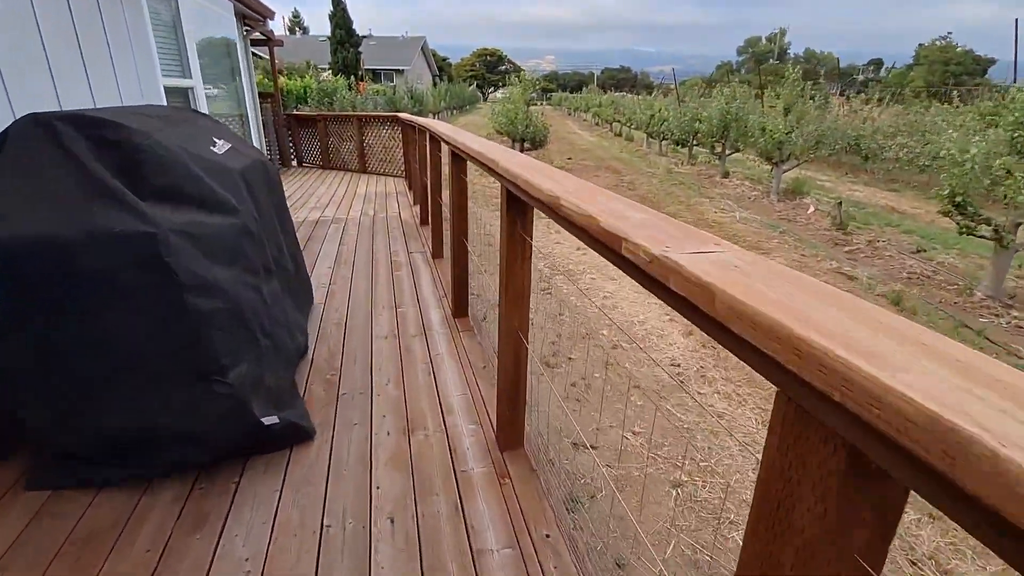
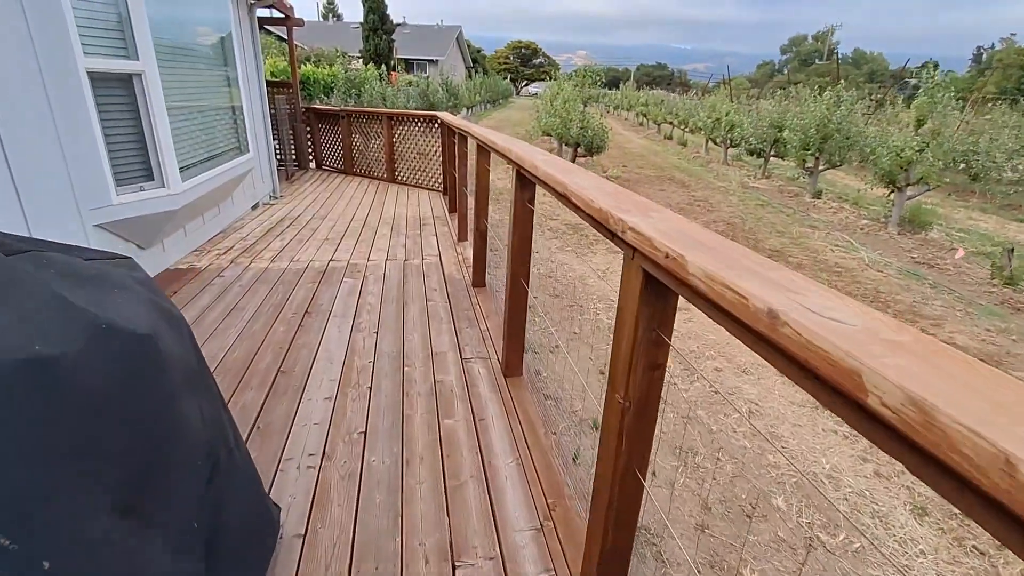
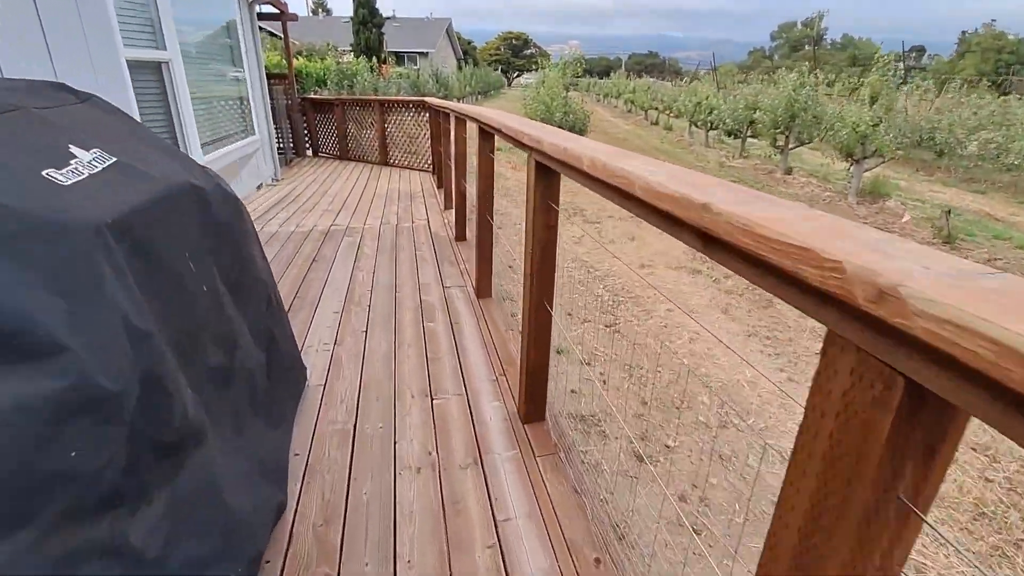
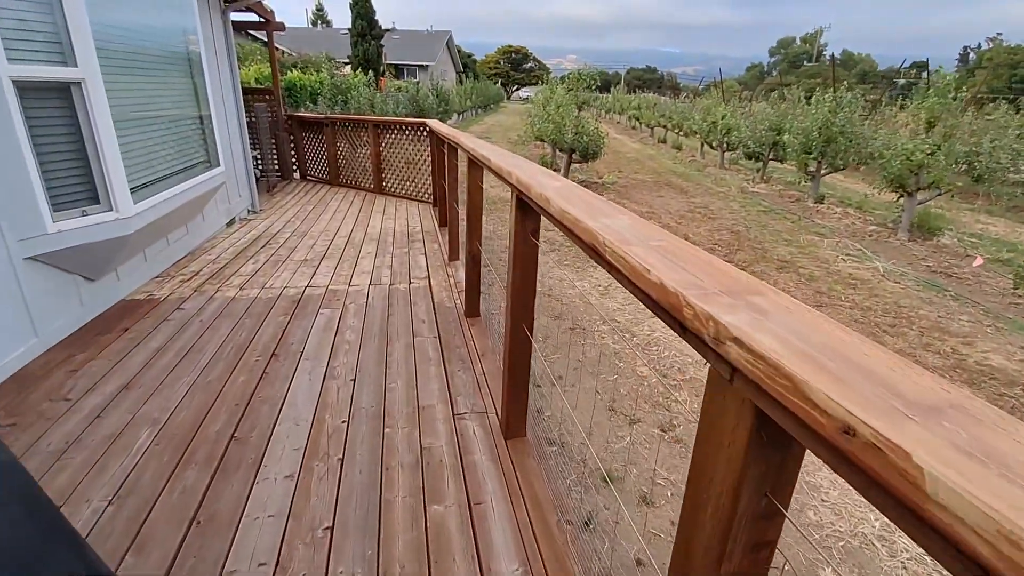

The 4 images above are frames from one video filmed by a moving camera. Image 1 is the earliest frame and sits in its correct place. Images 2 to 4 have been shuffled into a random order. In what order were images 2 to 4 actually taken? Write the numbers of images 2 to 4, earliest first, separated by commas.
3, 2, 4
